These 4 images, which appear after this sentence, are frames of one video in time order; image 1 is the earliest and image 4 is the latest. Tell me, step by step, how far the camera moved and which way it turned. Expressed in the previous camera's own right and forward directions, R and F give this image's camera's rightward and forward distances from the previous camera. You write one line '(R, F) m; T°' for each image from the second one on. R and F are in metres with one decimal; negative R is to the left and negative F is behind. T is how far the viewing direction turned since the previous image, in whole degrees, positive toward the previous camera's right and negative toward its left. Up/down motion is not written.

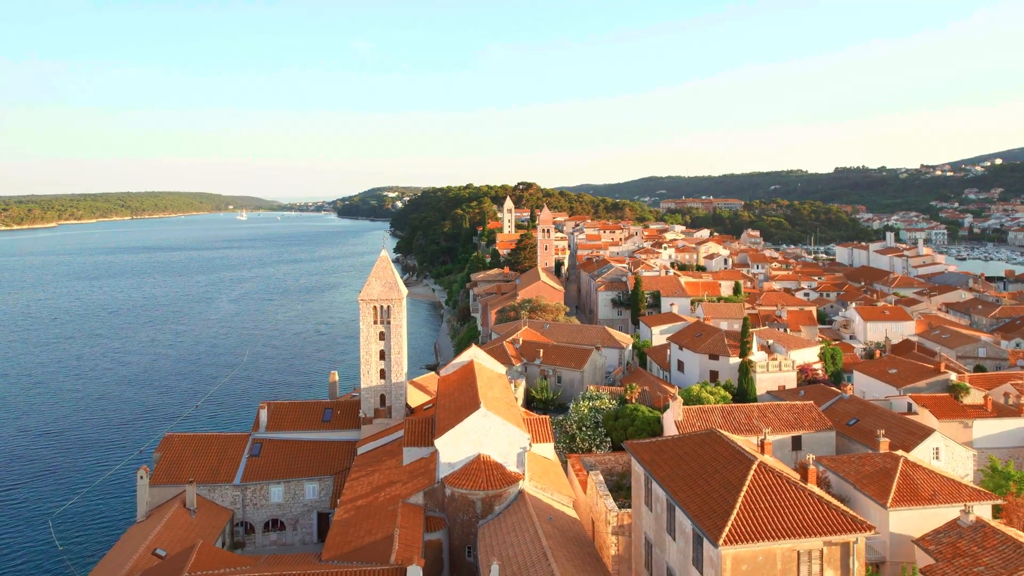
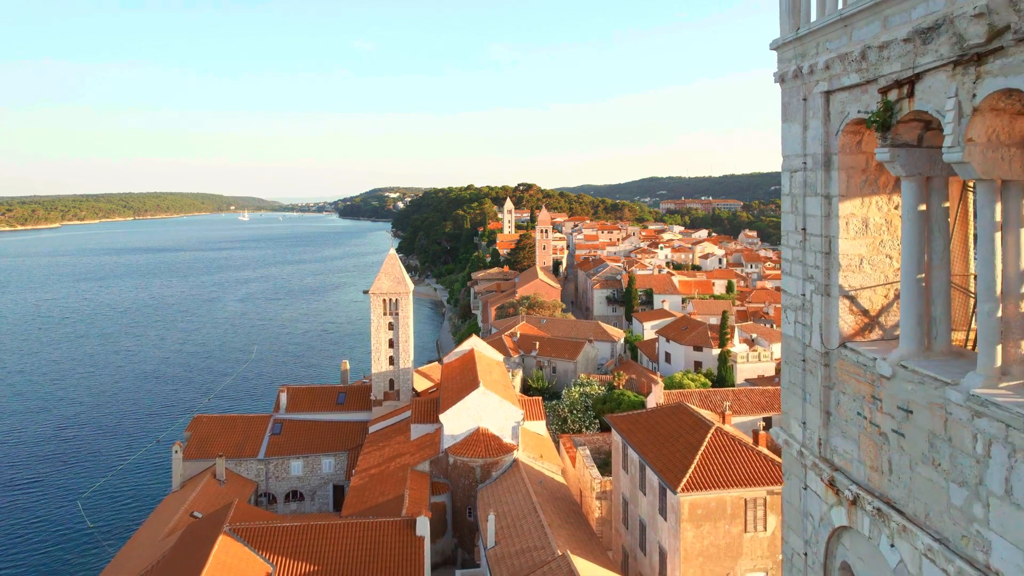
(+0.2, -2.7) m; 0°
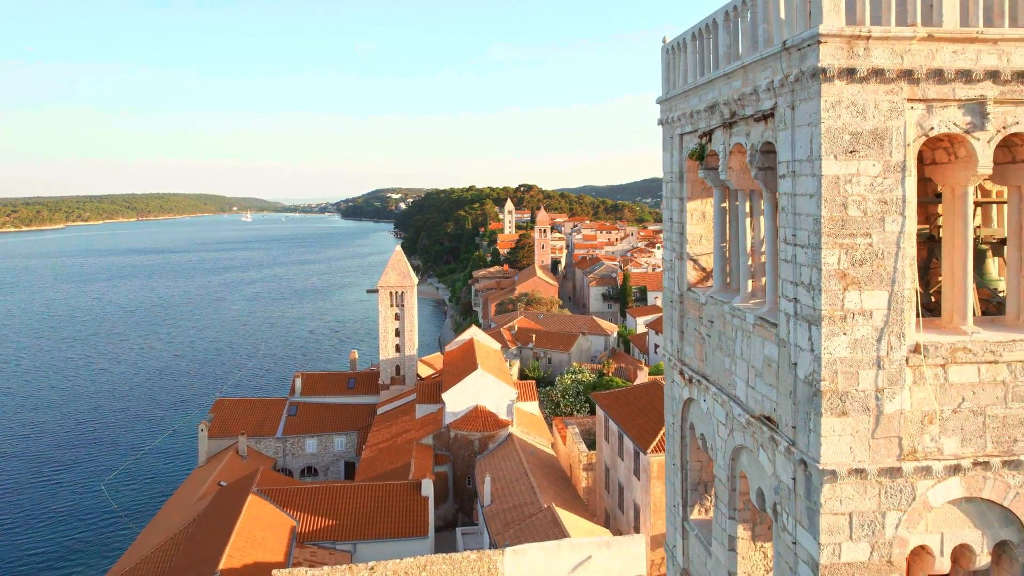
(+0.2, -2.6) m; 0°
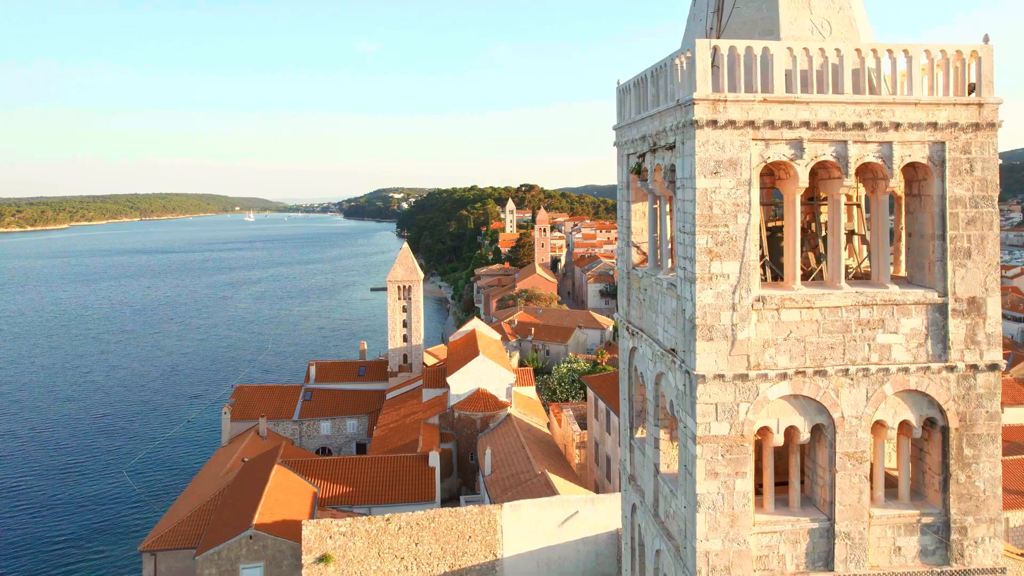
(+0.1, -2.4) m; 0°
